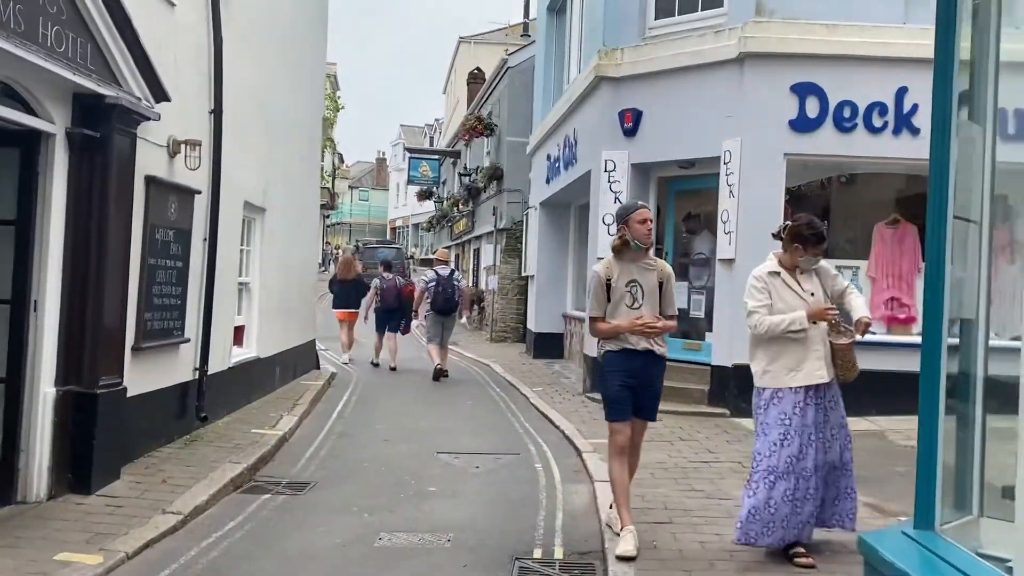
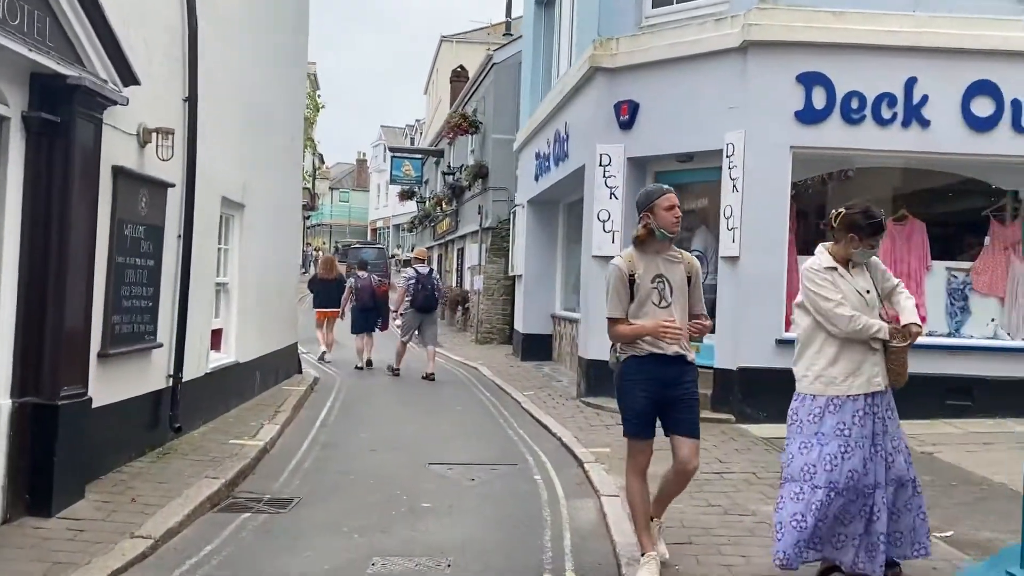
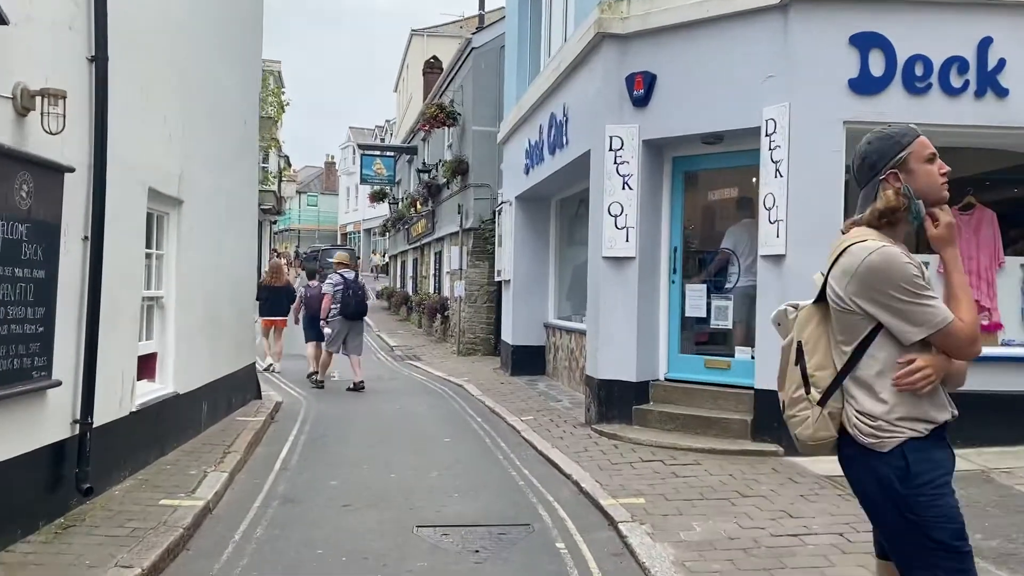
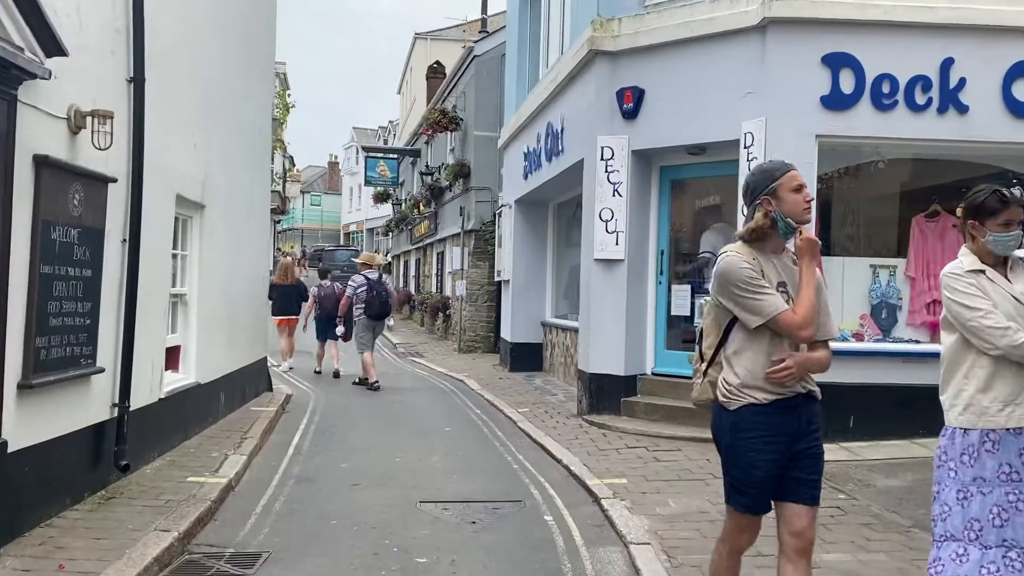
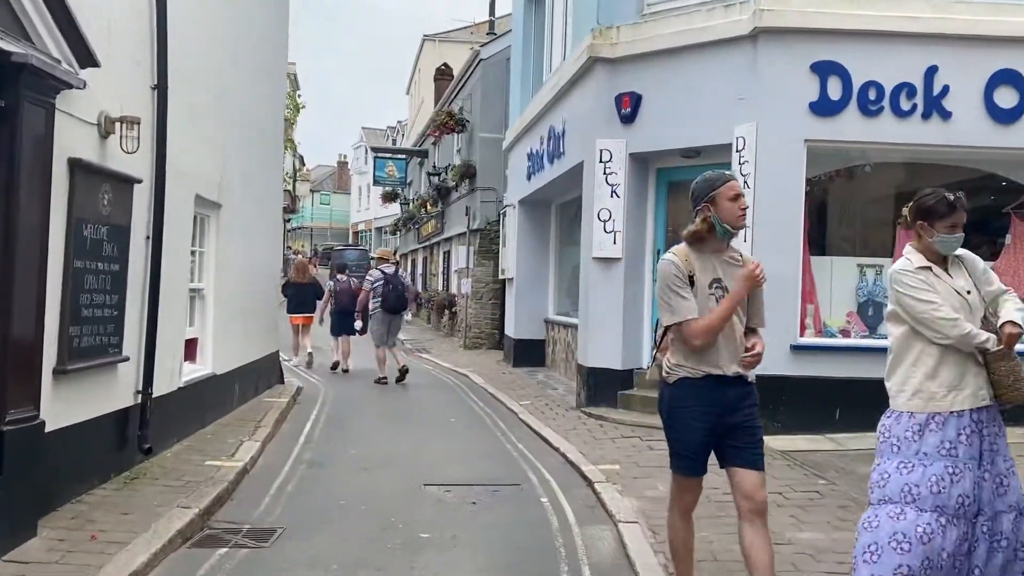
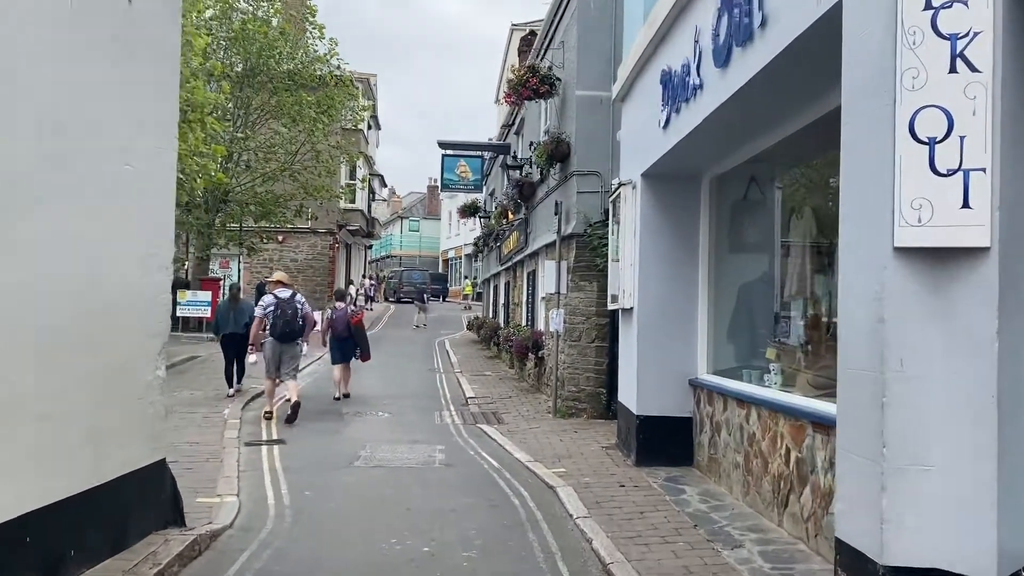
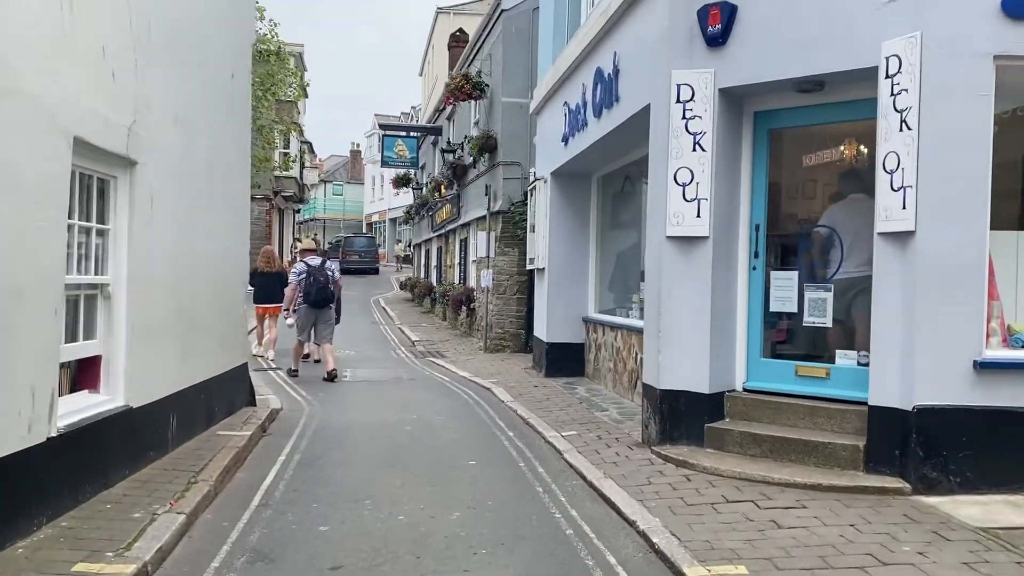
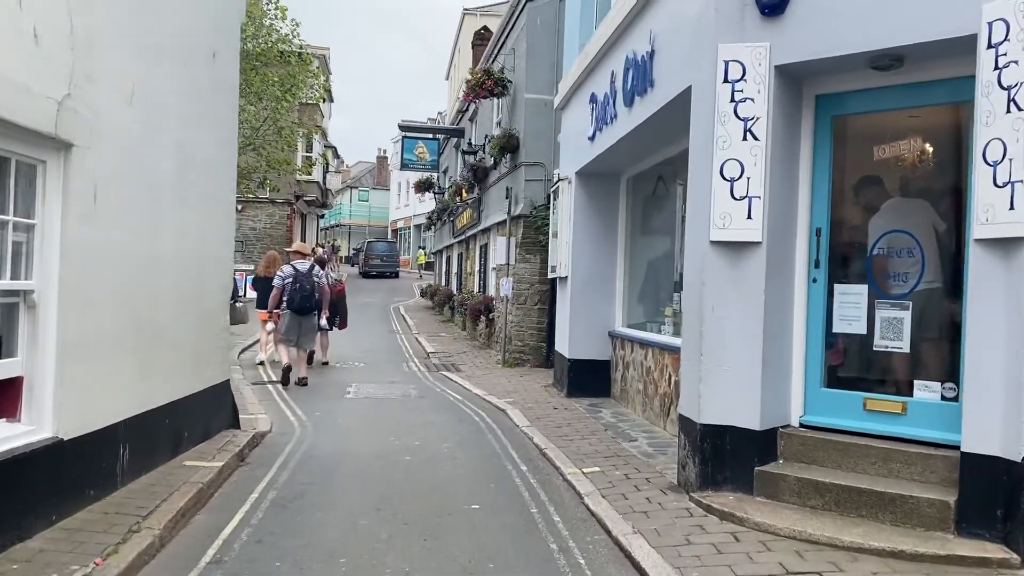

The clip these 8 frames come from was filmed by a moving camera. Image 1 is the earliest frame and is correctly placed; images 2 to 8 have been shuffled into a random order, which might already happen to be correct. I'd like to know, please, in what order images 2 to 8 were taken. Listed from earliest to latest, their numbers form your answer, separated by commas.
2, 5, 4, 3, 7, 8, 6
